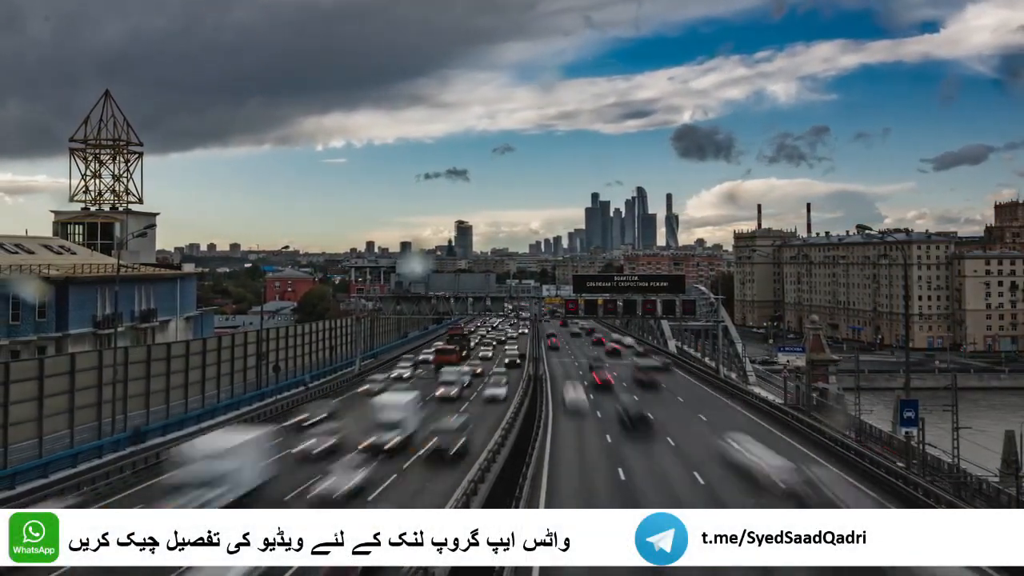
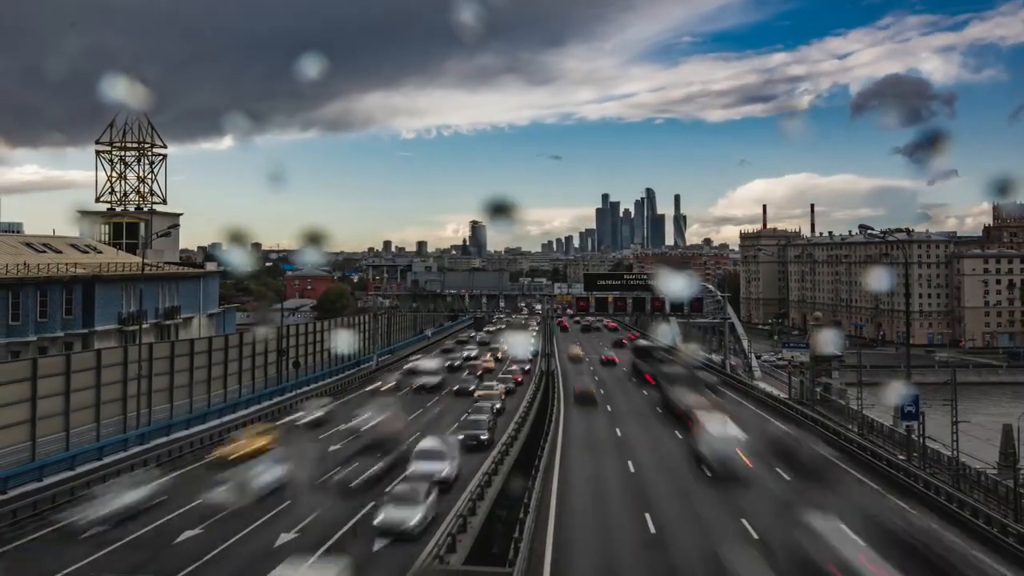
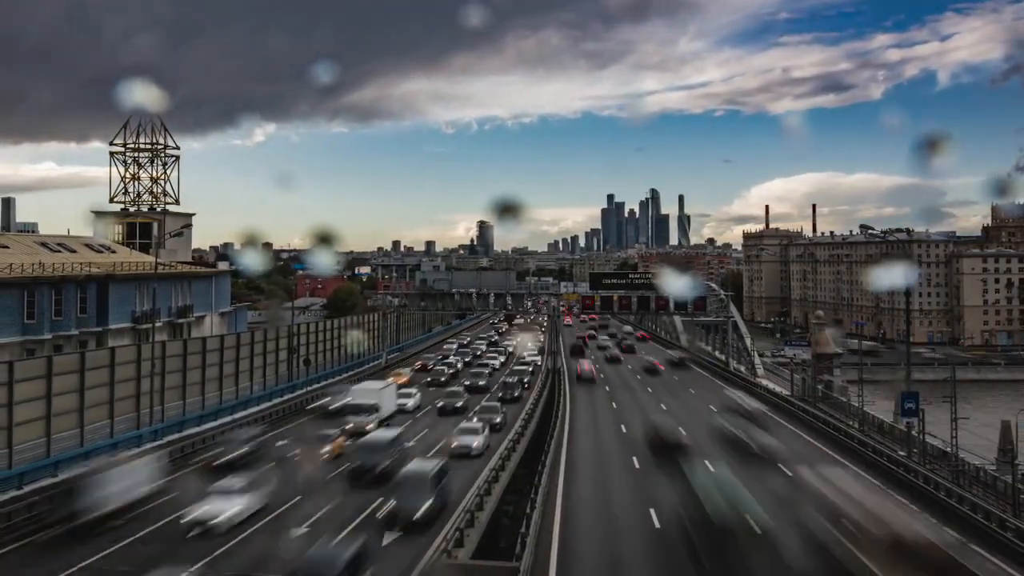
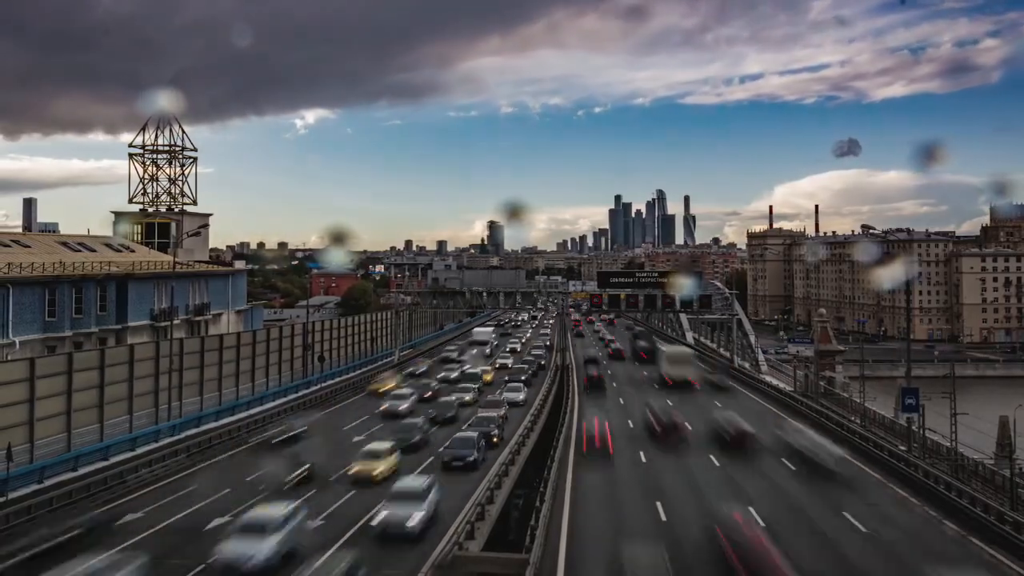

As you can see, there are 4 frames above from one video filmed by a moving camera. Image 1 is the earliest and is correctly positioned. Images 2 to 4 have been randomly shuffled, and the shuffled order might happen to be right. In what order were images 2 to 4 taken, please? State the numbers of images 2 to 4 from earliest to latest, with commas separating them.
2, 3, 4
